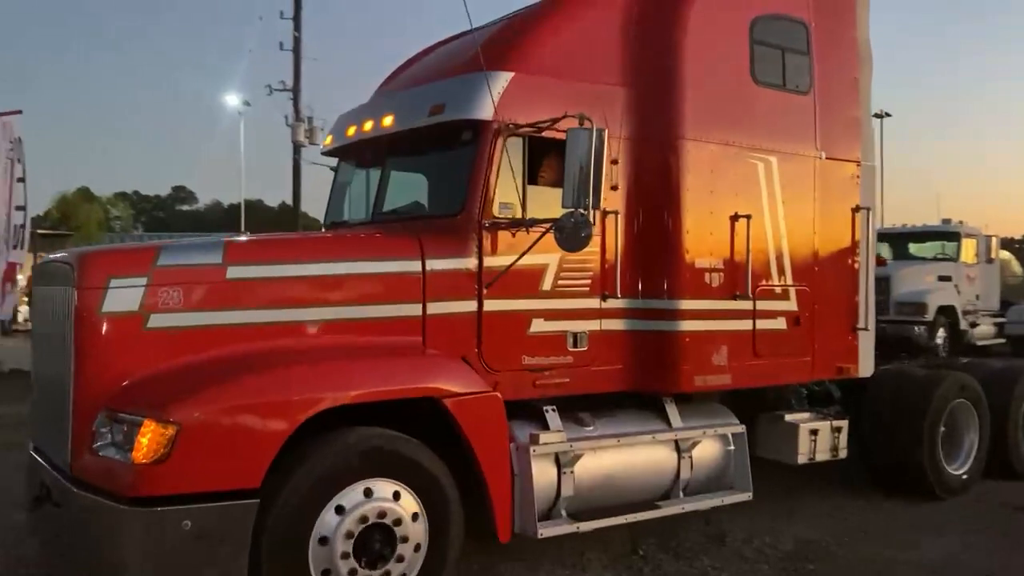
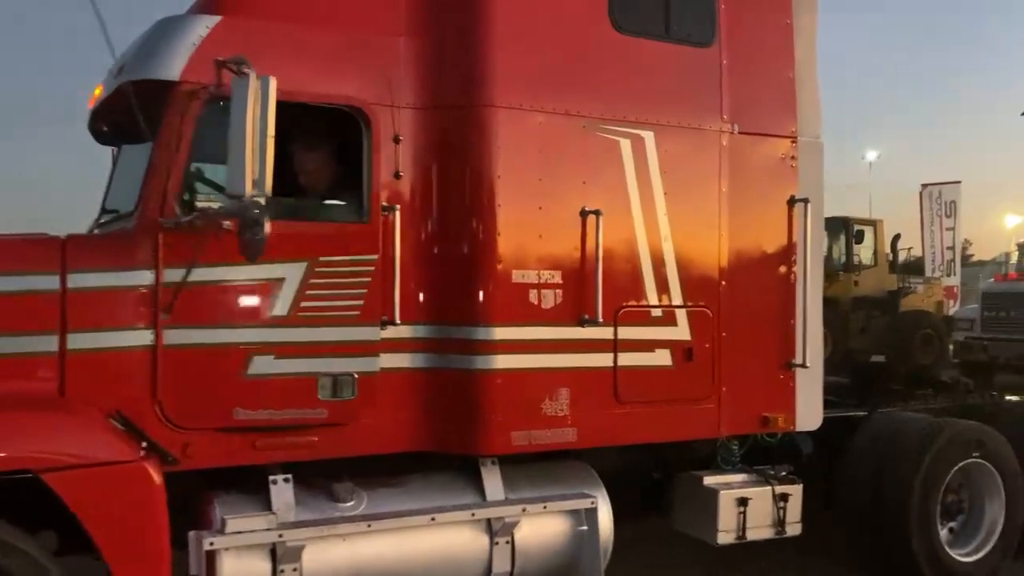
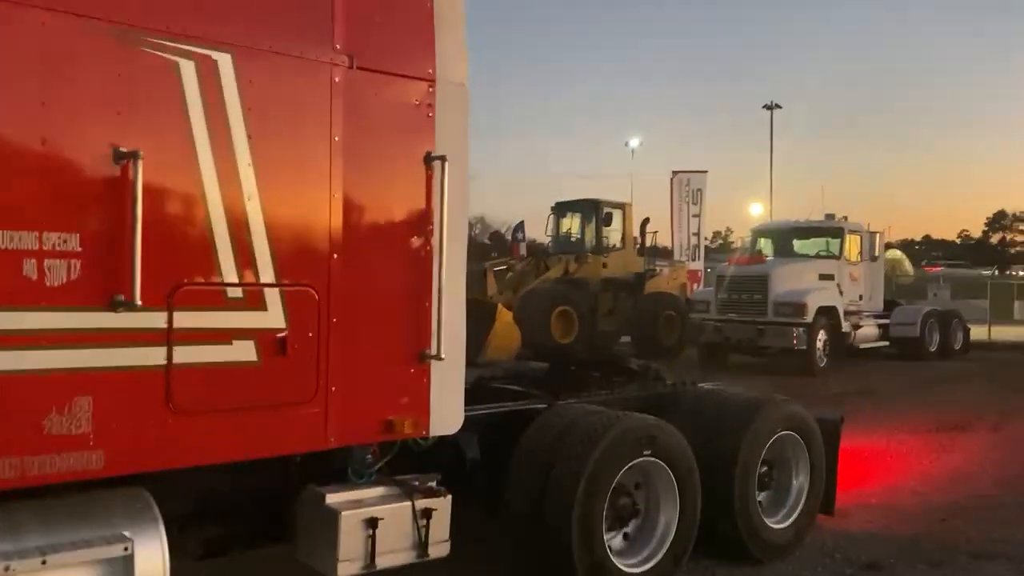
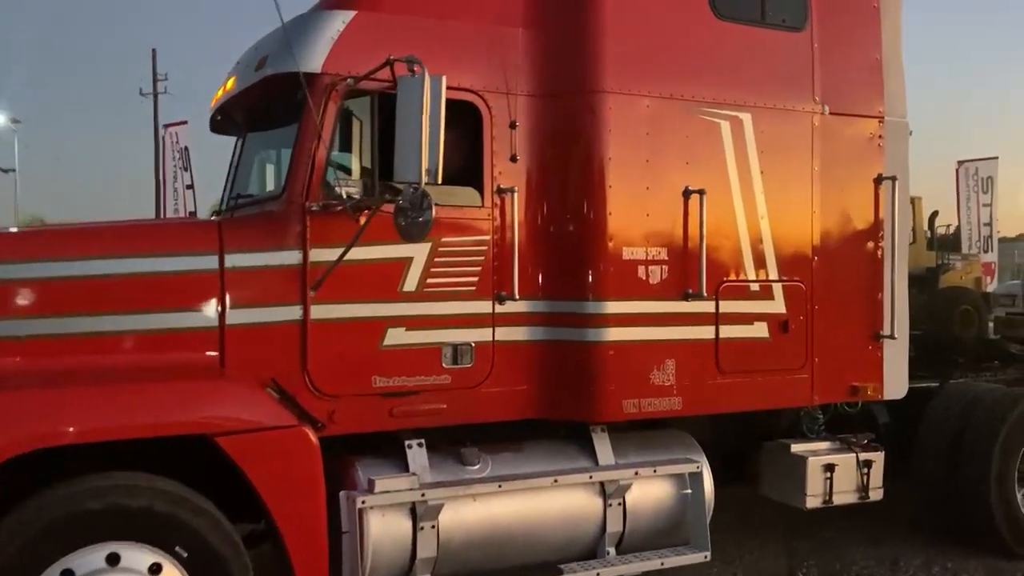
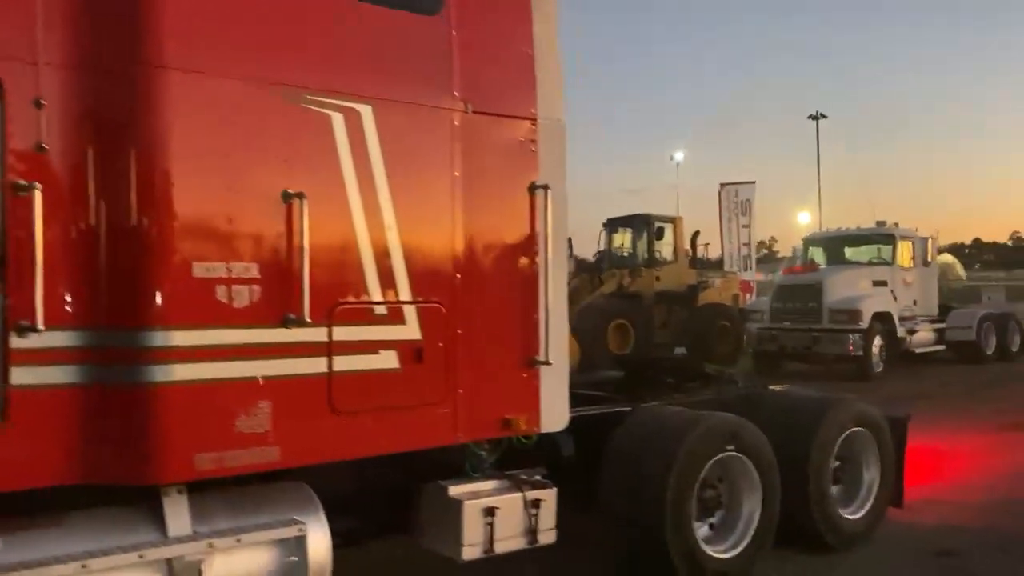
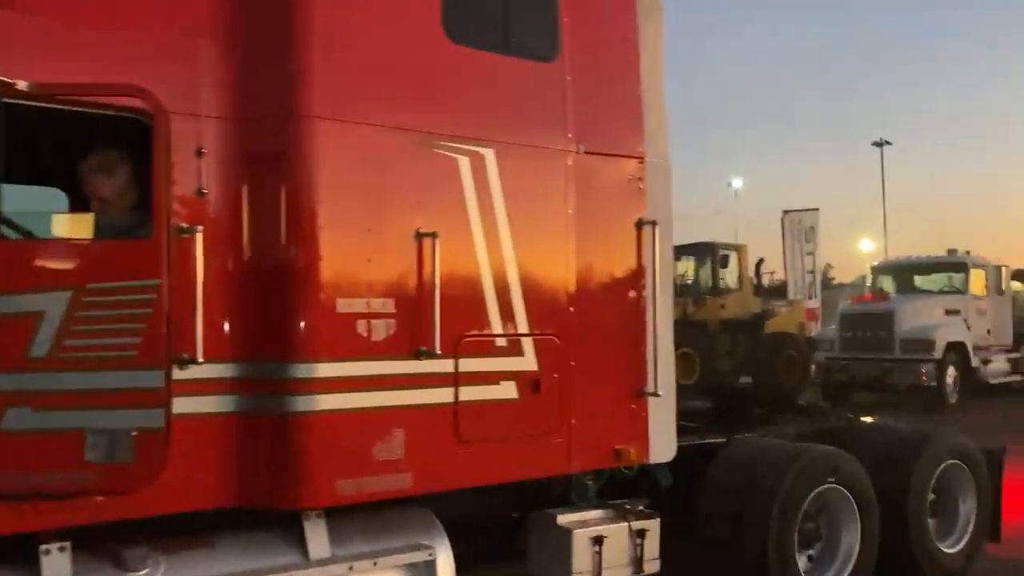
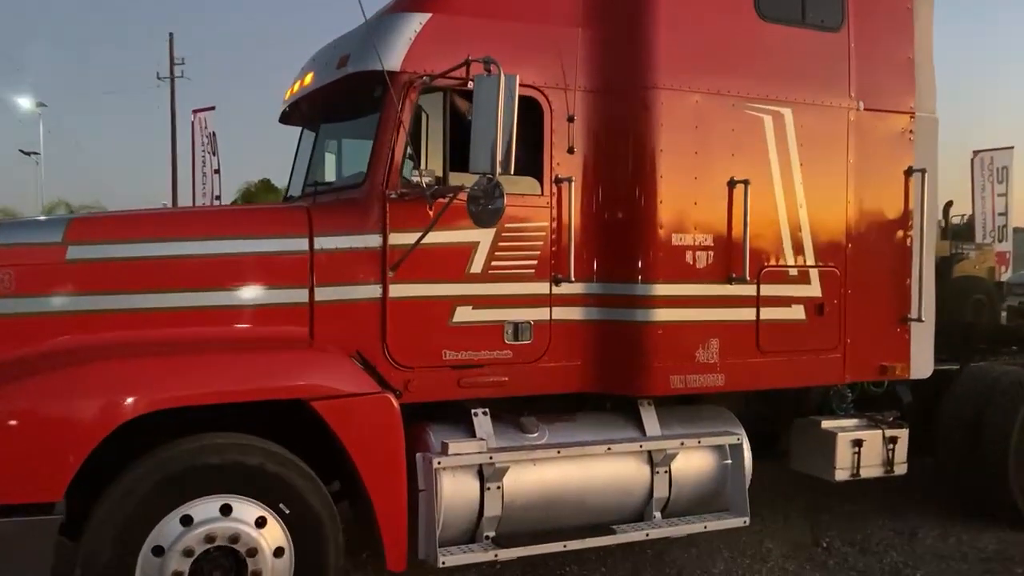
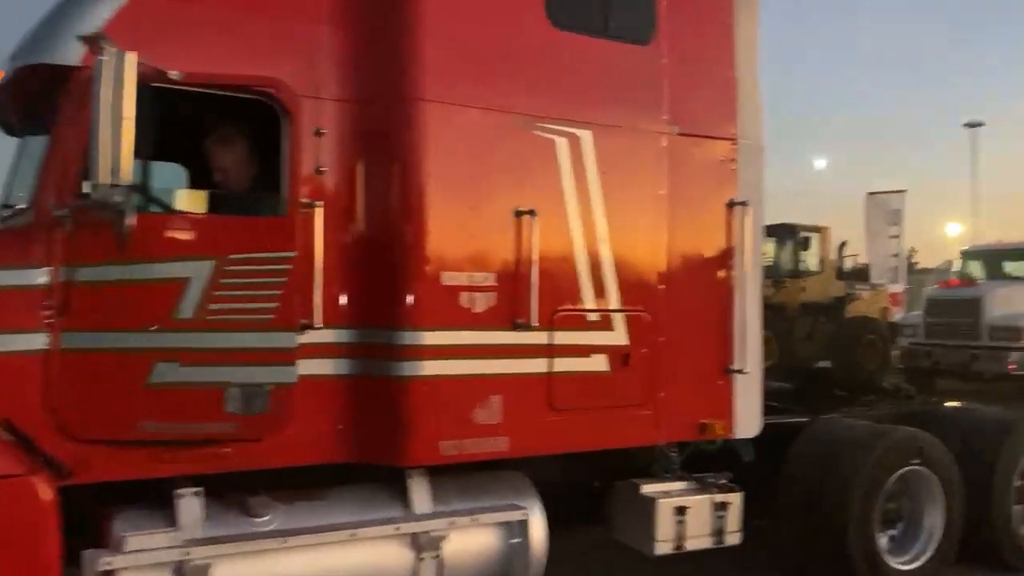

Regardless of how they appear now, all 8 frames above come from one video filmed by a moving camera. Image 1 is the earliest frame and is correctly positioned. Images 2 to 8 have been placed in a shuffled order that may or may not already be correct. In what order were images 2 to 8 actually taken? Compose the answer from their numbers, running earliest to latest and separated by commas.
7, 4, 2, 8, 6, 5, 3
